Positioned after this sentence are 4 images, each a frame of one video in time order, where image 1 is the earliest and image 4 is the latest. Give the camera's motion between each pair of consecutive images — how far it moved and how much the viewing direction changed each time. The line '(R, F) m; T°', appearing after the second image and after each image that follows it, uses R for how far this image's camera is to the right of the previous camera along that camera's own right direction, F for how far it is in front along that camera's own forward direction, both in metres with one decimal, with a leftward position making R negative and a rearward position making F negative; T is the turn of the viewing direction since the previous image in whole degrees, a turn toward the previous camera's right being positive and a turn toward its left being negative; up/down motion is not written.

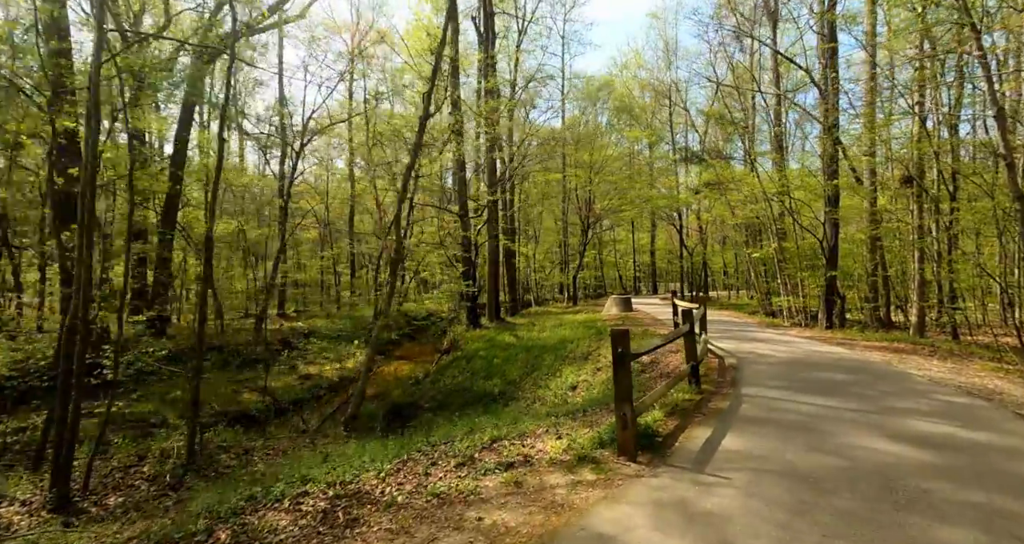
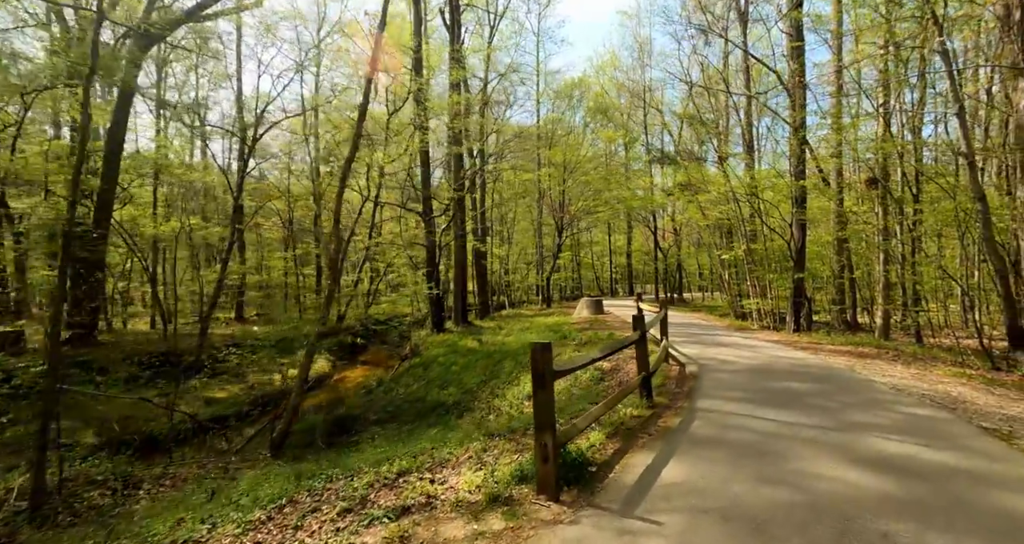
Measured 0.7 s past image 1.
(+0.5, +0.5) m; +2°
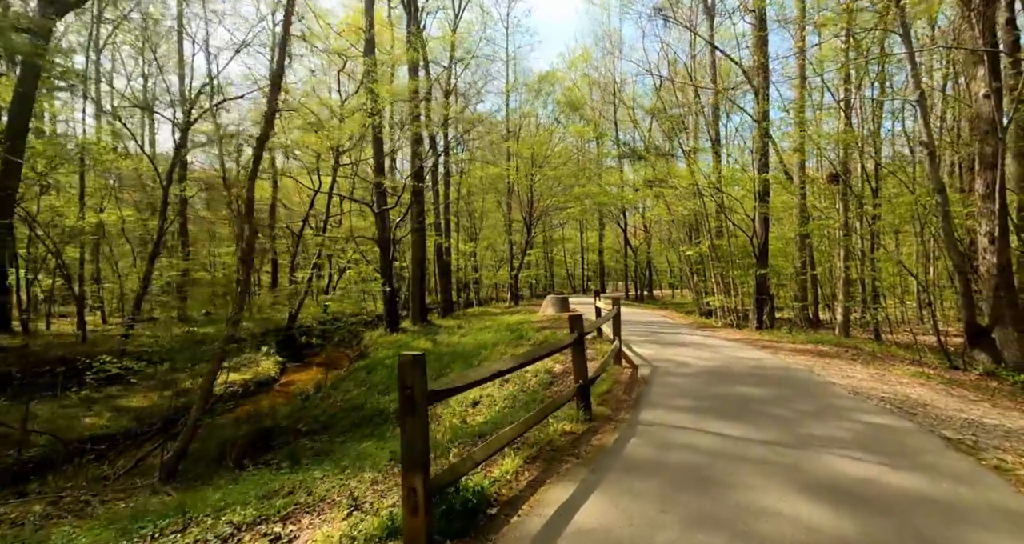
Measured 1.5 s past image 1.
(+0.5, +0.6) m; +3°
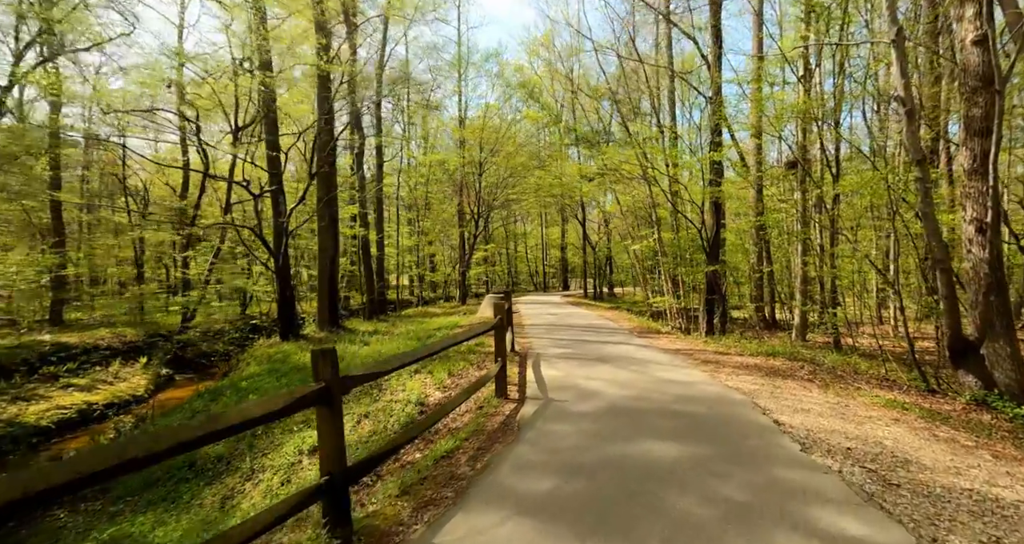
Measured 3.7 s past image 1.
(+1.4, +1.9) m; +3°
